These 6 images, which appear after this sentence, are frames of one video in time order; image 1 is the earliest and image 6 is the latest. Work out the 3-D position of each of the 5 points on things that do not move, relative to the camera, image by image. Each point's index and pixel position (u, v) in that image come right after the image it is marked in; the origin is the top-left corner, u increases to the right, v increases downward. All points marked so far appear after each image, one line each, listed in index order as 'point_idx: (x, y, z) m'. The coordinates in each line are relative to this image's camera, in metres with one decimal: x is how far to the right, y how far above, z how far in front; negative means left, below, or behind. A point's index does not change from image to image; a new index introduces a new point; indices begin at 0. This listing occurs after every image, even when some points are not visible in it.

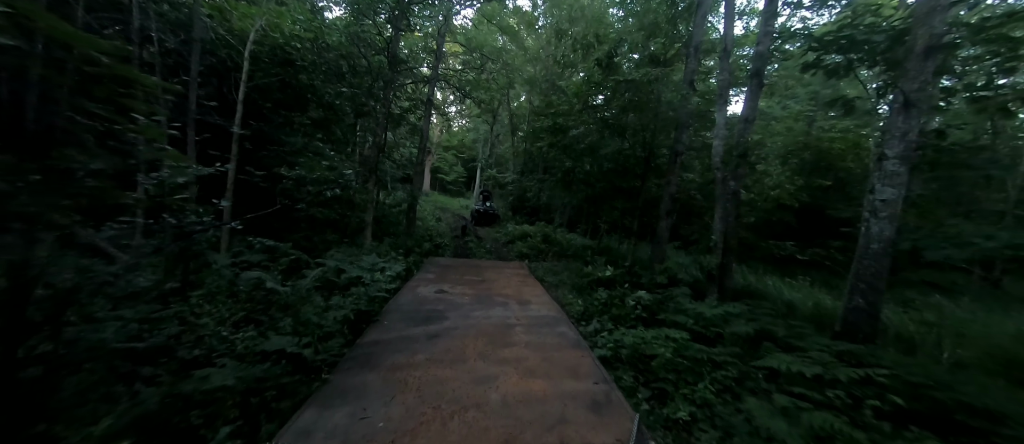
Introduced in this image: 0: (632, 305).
0: (+1.8, -1.2, +4.7) m
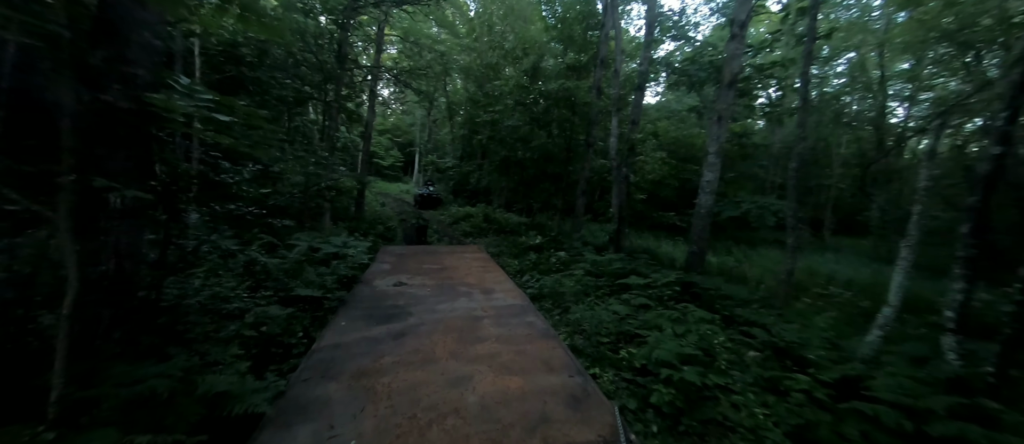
0: (+0.9, -0.8, +6.4) m
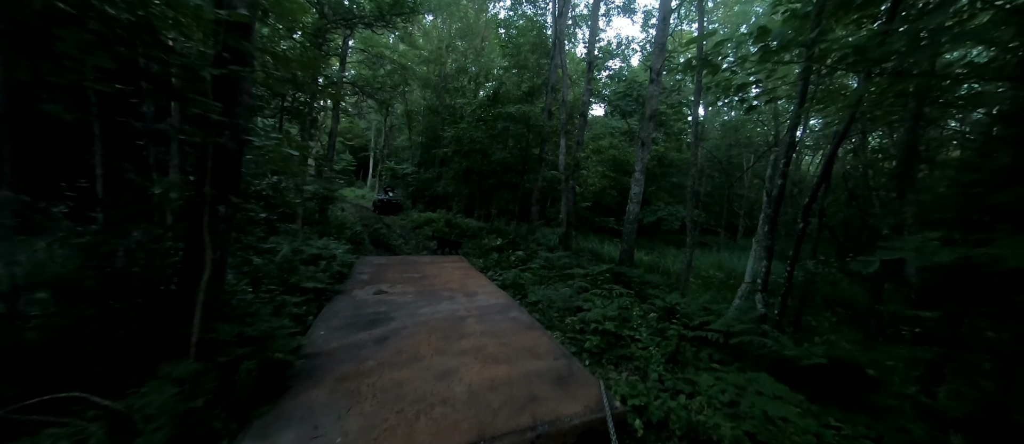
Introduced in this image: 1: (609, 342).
0: (0.0, -0.9, +7.5) m
1: (+1.2, -1.4, +3.8) m
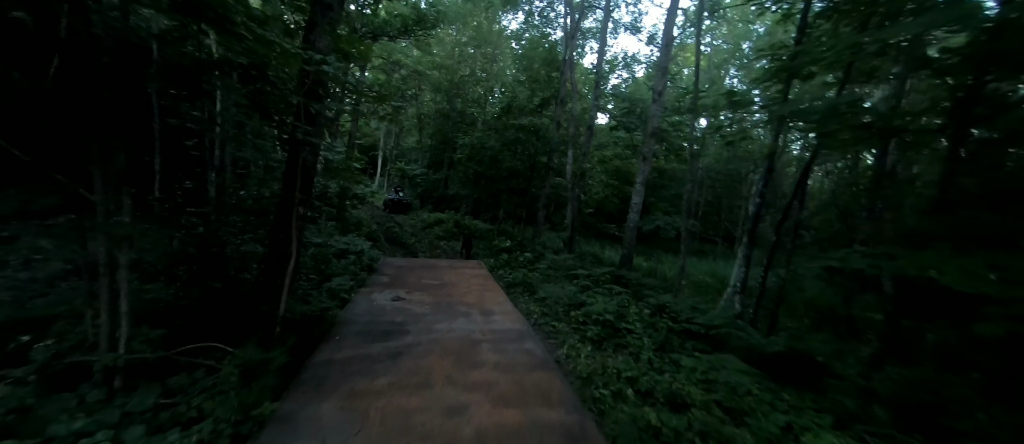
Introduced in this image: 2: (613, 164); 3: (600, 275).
0: (+0.2, -1.0, +8.1) m
1: (+1.4, -1.5, +4.4) m
2: (+4.3, +2.5, +13.1) m
3: (+1.9, -1.1, +6.6) m
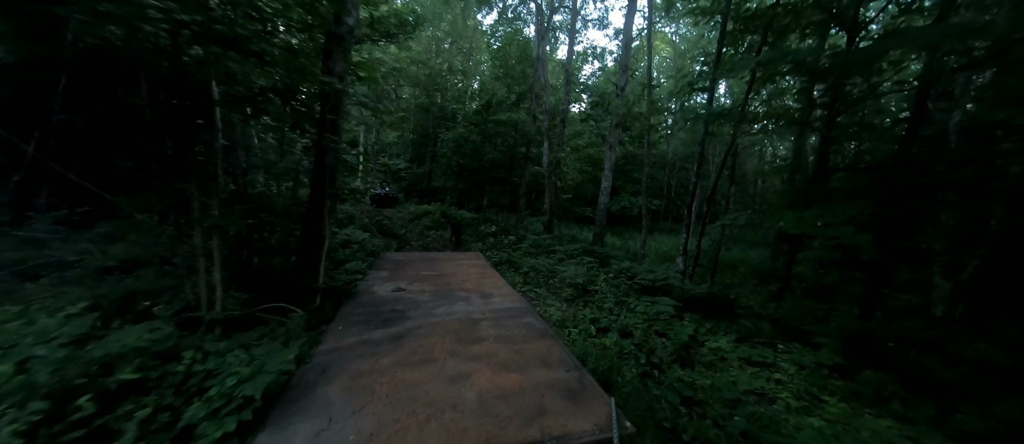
0: (-0.2, -0.6, +9.0) m
1: (+1.2, -1.2, +5.4) m
2: (+3.4, +3.2, +14.1) m
3: (+1.5, -0.7, +7.7) m
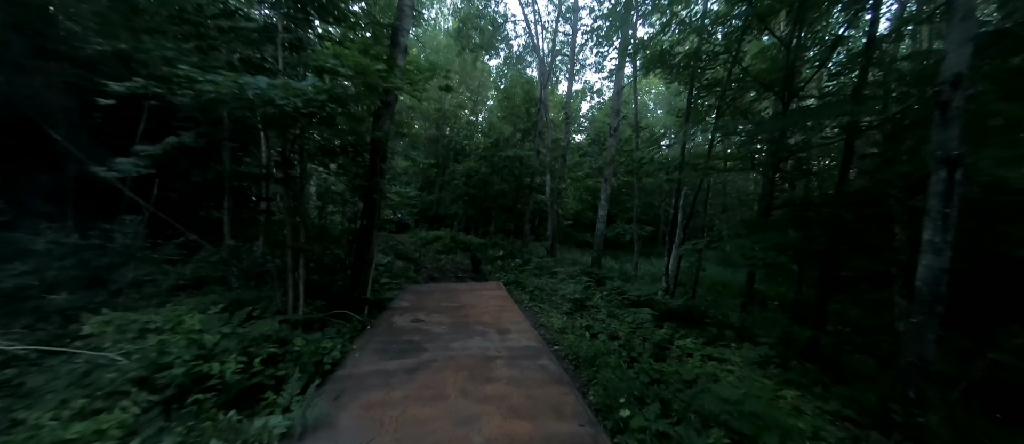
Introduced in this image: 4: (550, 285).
0: (0.0, -1.4, +10.0) m
1: (+1.3, -1.7, +6.3) m
2: (+3.7, +2.0, +15.3) m
3: (+1.7, -1.4, +8.6) m
4: (+0.9, -1.5, +7.7) m
